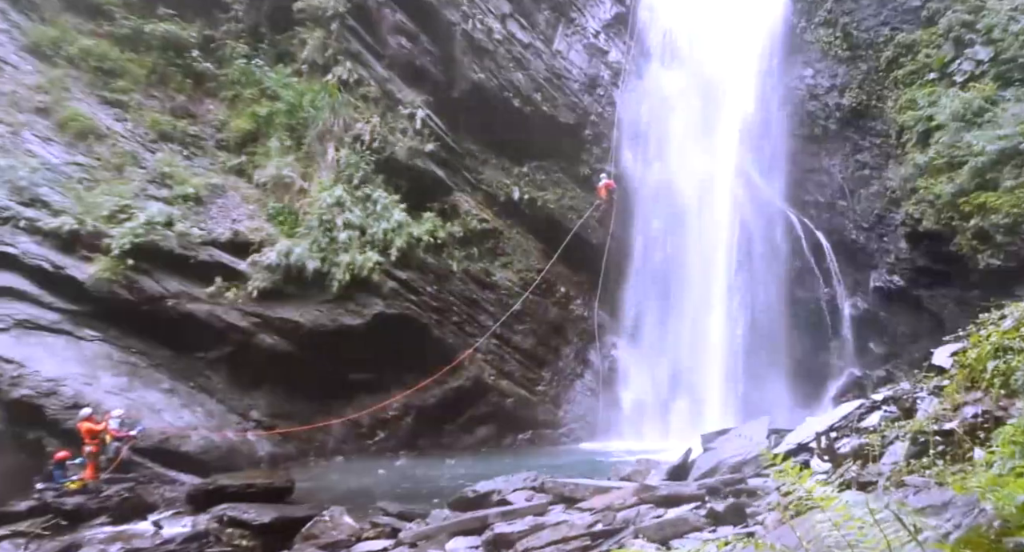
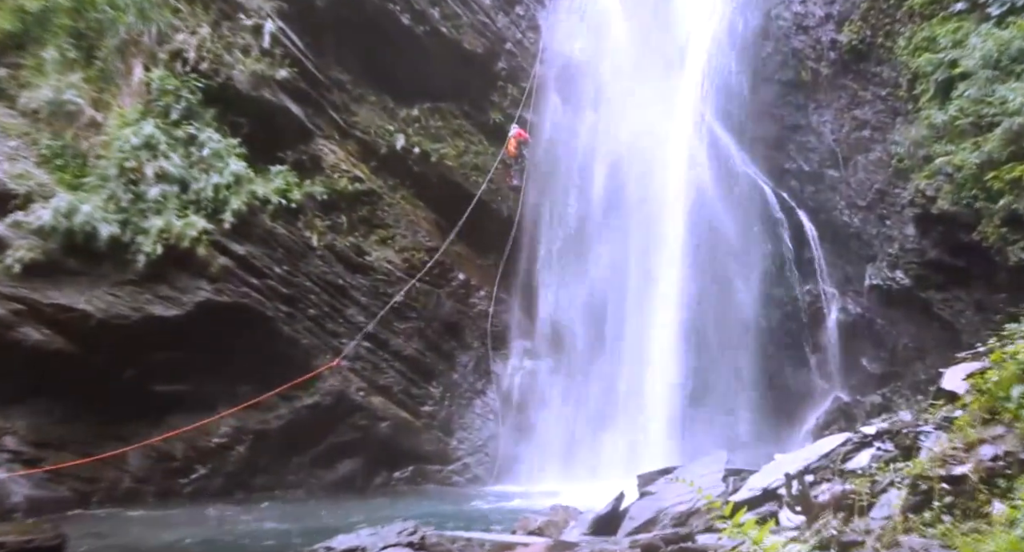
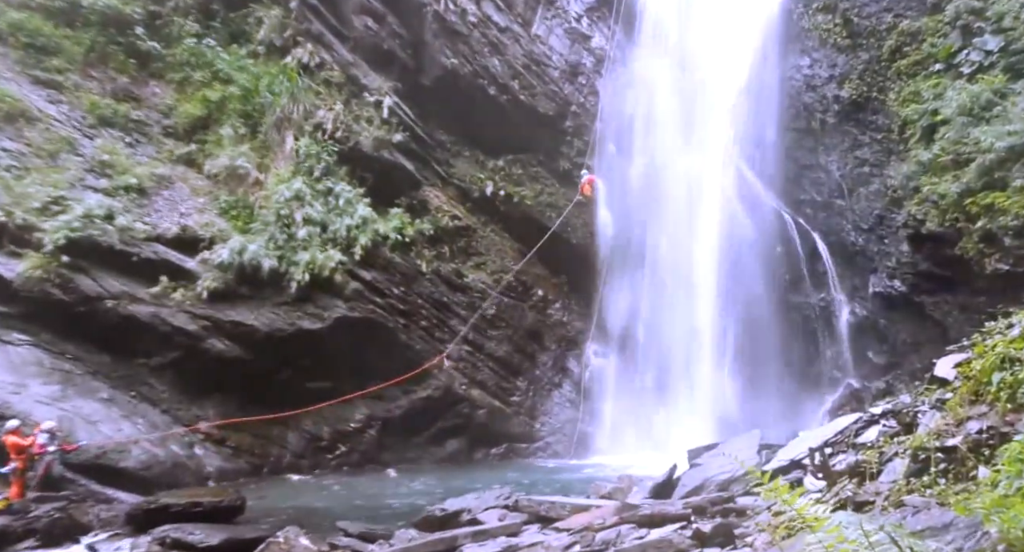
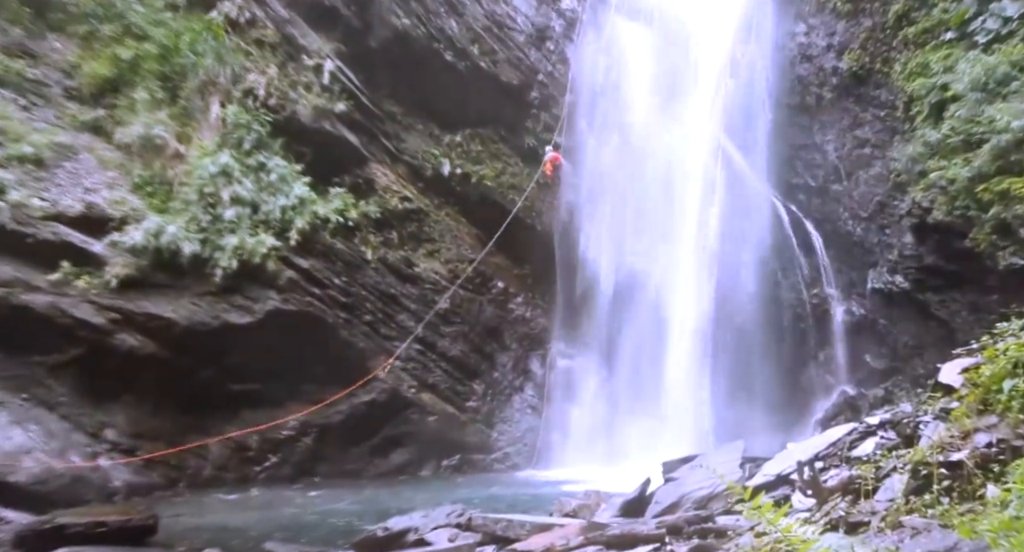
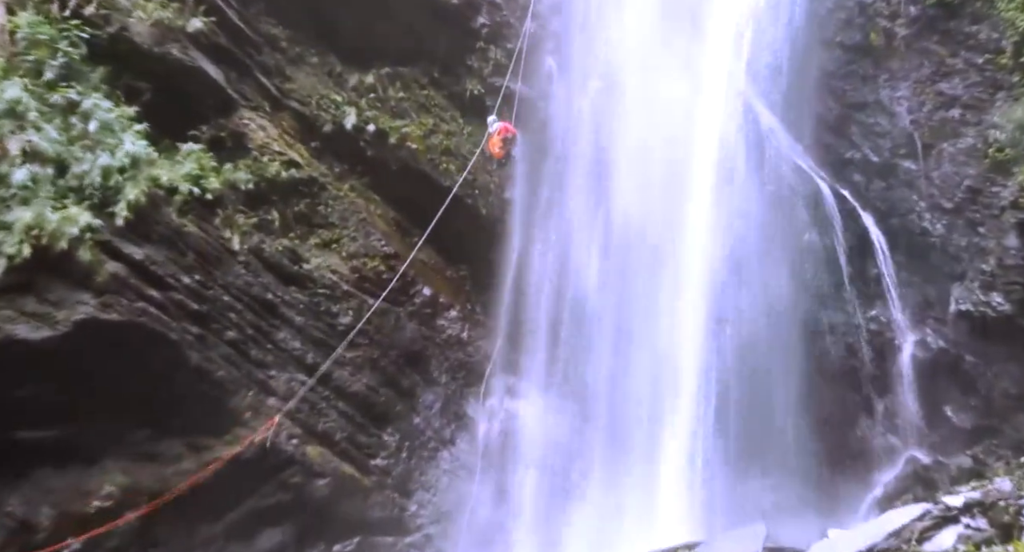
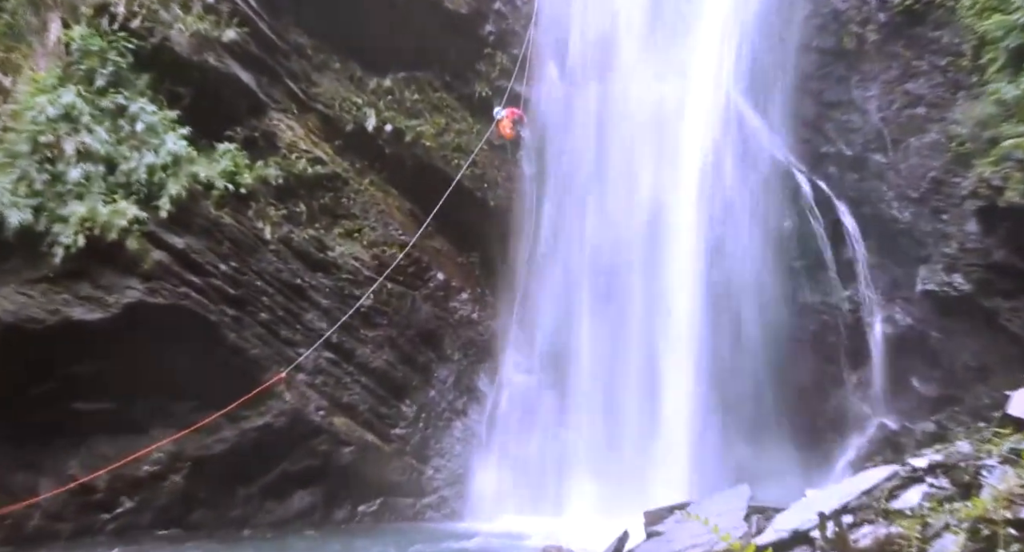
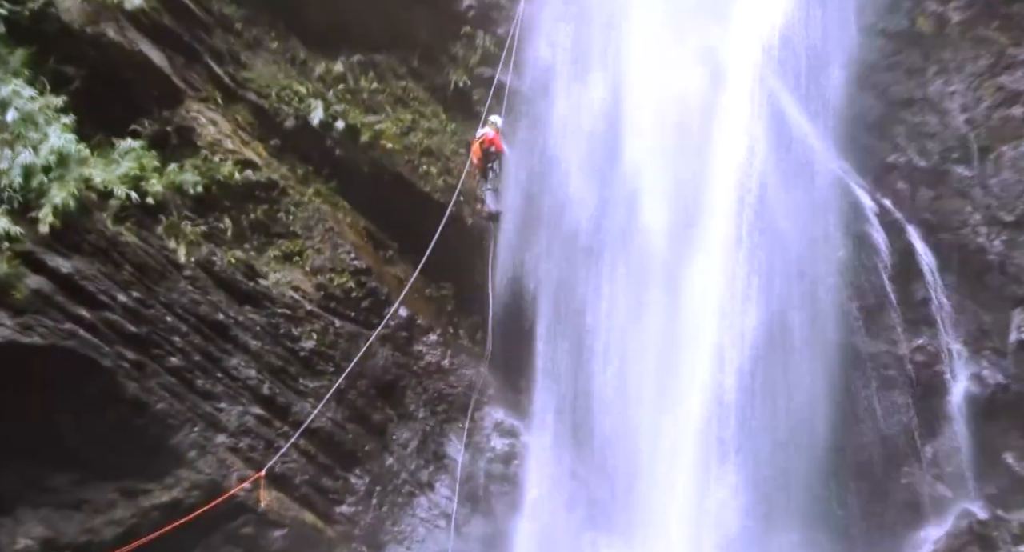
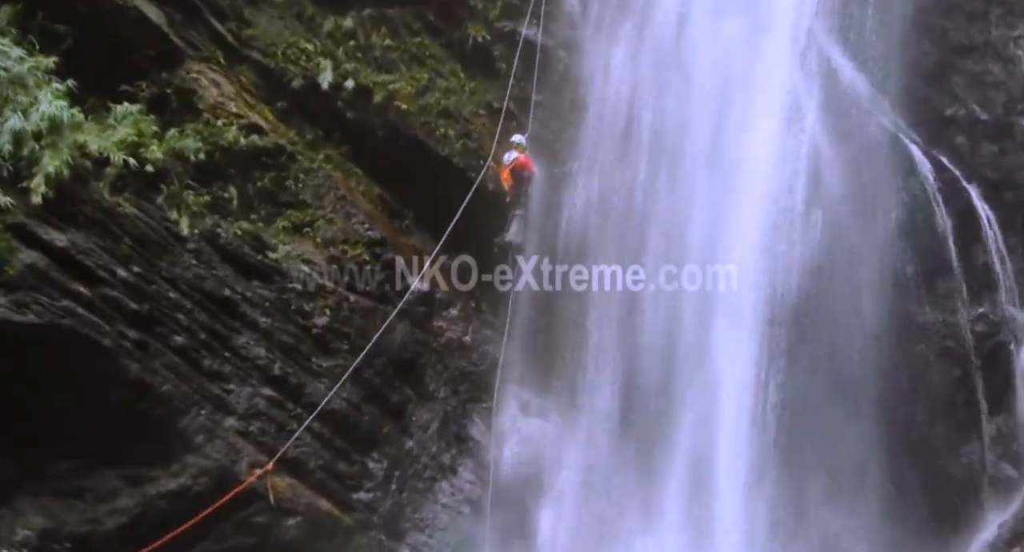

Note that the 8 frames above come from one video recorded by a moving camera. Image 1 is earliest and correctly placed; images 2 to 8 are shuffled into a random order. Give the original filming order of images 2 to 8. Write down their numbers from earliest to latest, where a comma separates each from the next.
3, 4, 2, 6, 5, 7, 8
